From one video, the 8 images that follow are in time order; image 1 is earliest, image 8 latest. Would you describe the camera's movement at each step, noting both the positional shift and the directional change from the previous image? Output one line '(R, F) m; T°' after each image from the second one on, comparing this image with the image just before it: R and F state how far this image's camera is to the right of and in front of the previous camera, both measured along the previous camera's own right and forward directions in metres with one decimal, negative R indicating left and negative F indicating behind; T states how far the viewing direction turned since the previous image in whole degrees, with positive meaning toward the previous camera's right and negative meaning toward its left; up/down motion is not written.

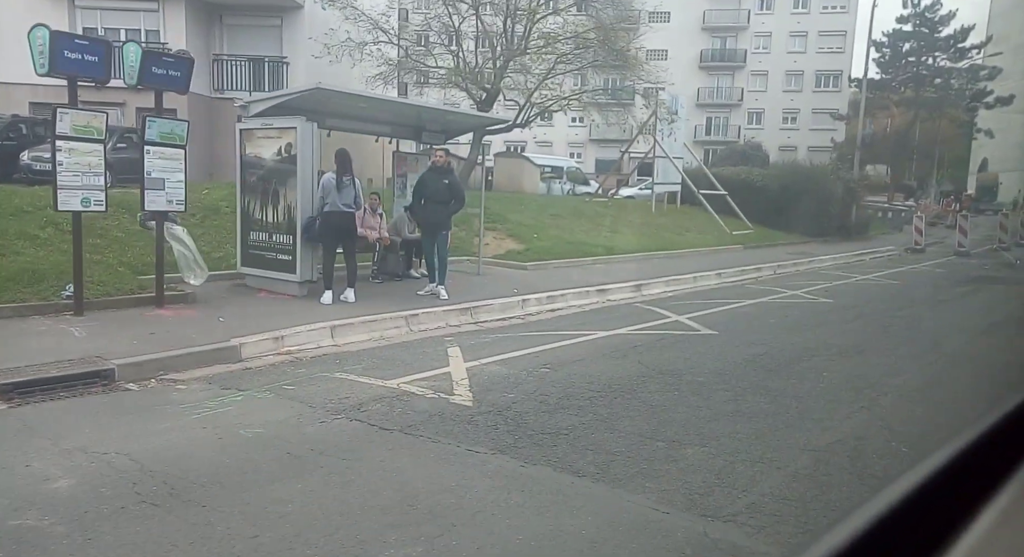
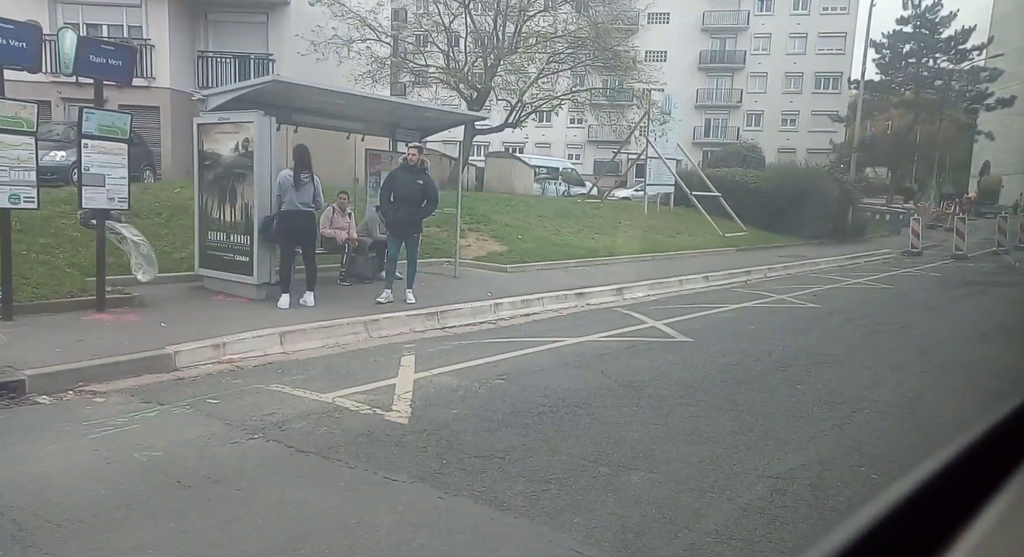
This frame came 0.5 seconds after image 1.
(+0.4, +0.3) m; 0°
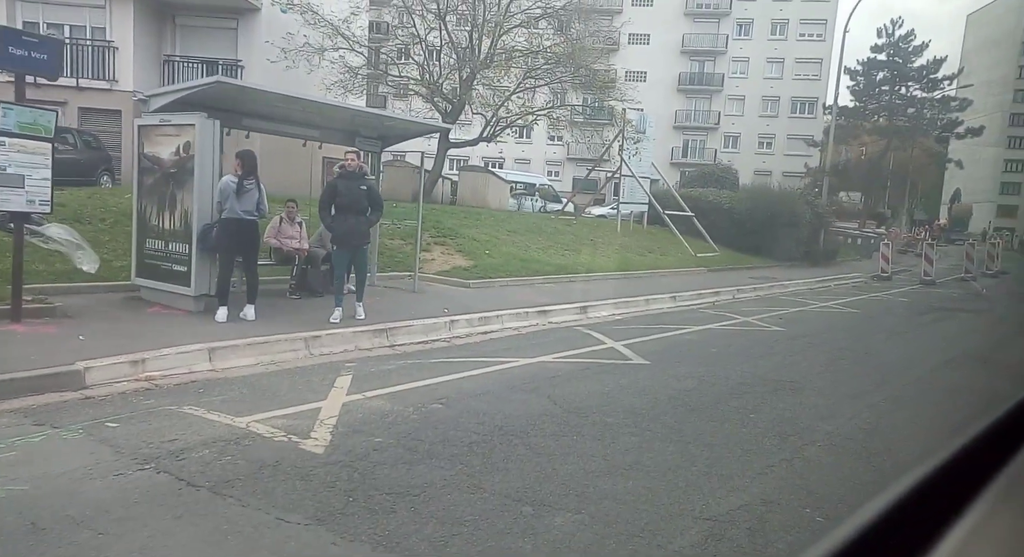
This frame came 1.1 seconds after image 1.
(+0.3, +0.3) m; +2°
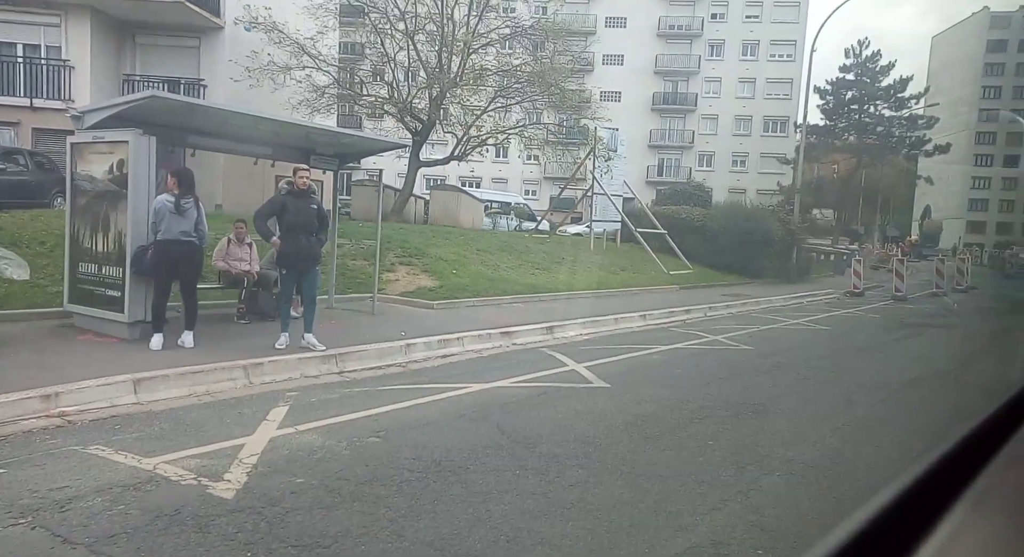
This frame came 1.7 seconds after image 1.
(+0.3, +0.3) m; +2°
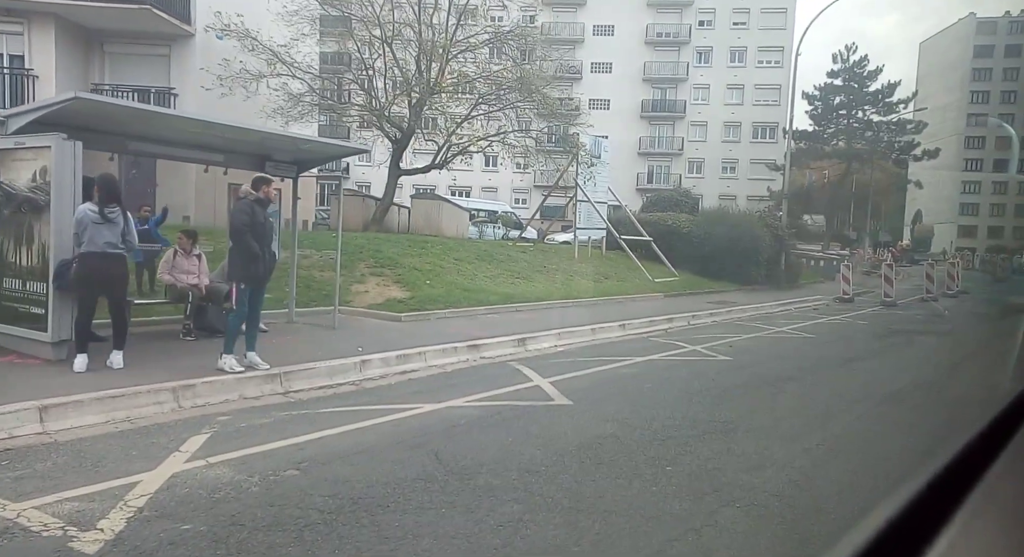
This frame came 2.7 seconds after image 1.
(+0.4, +0.4) m; 0°
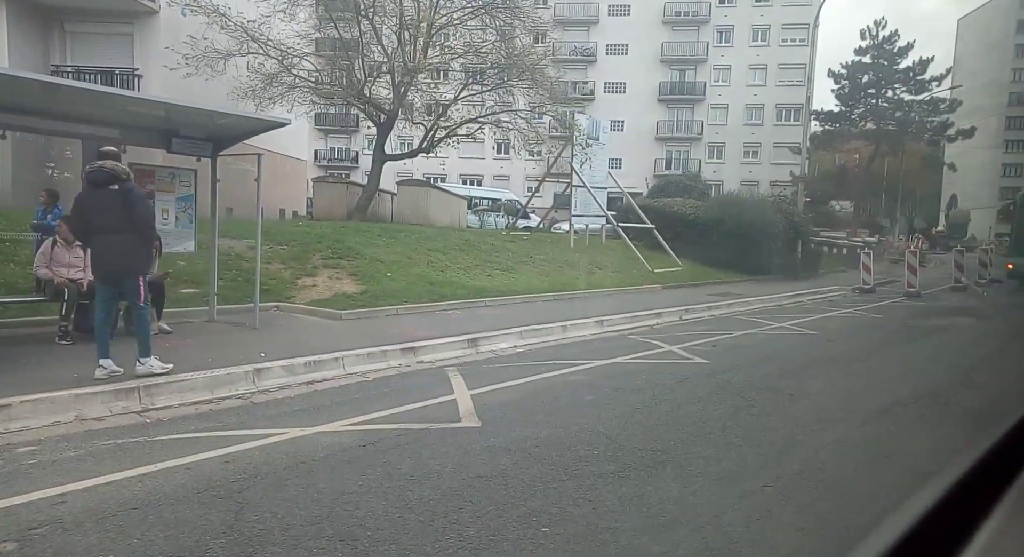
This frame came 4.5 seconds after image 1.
(+1.0, +1.1) m; -2°
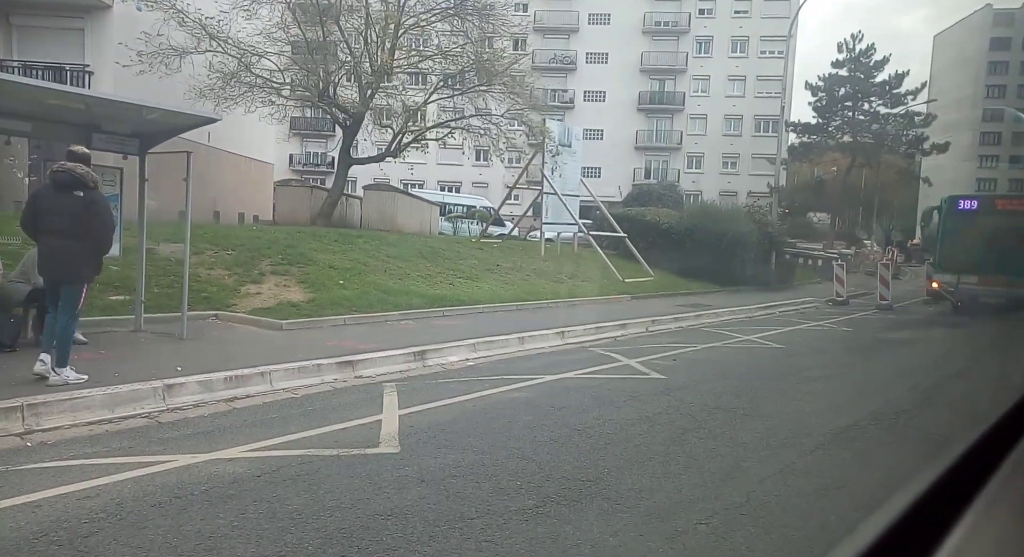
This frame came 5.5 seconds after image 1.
(+0.4, +0.4) m; +2°
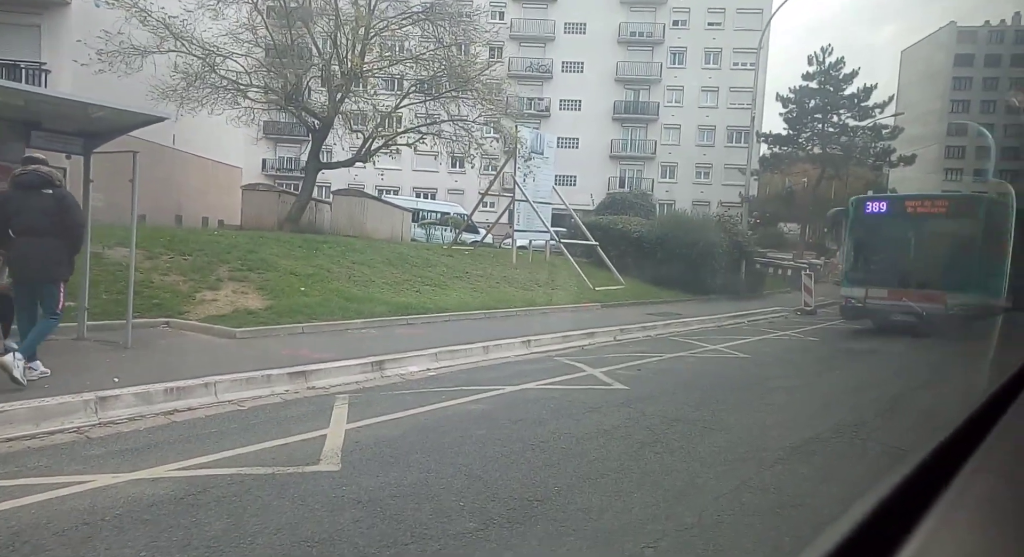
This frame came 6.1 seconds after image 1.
(+0.2, +0.2) m; +2°
